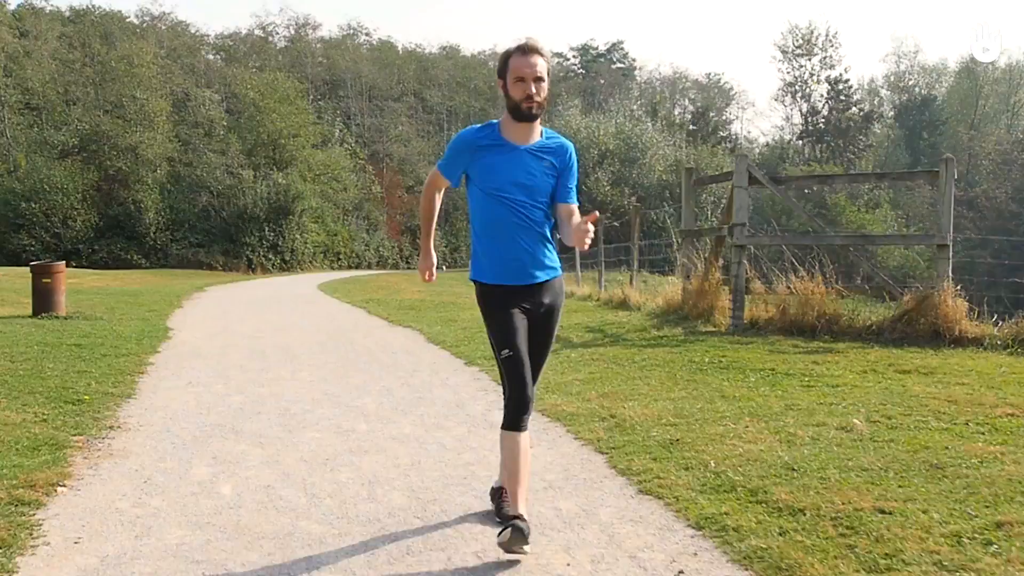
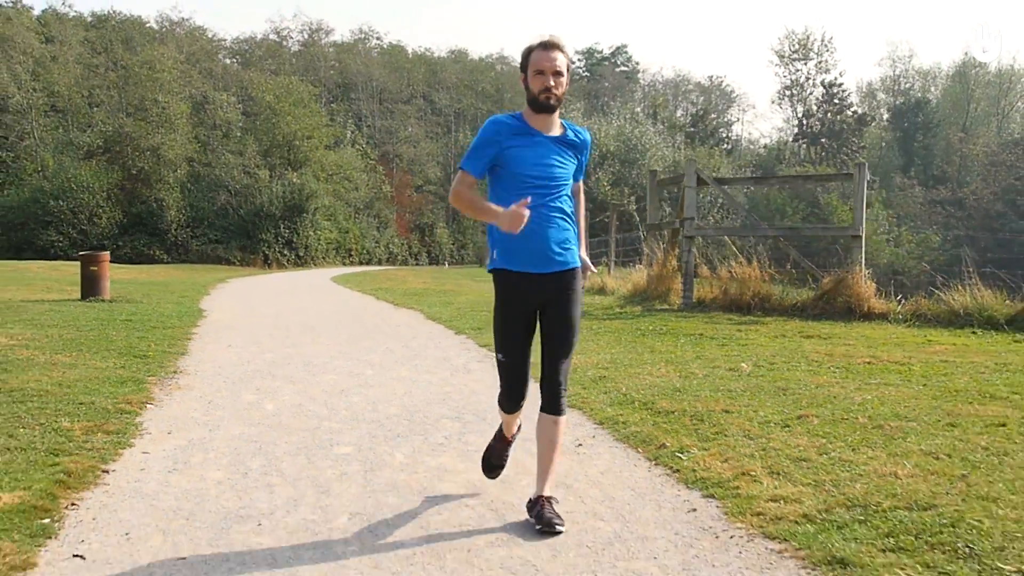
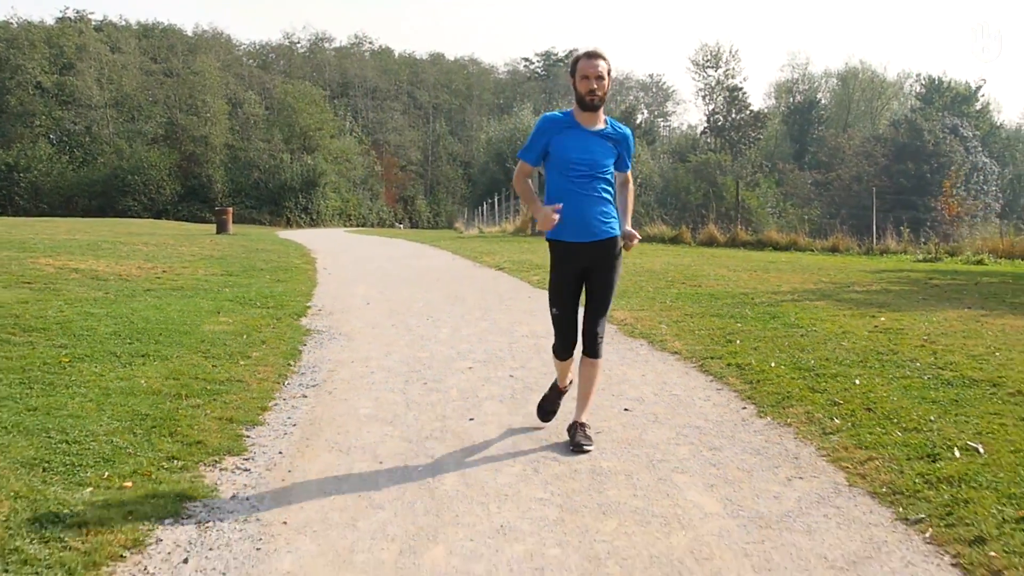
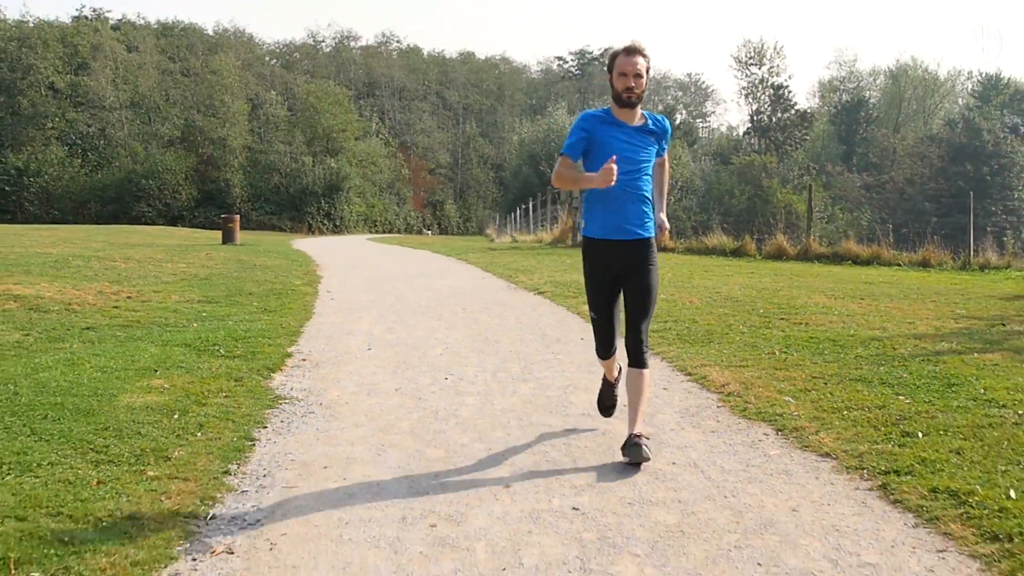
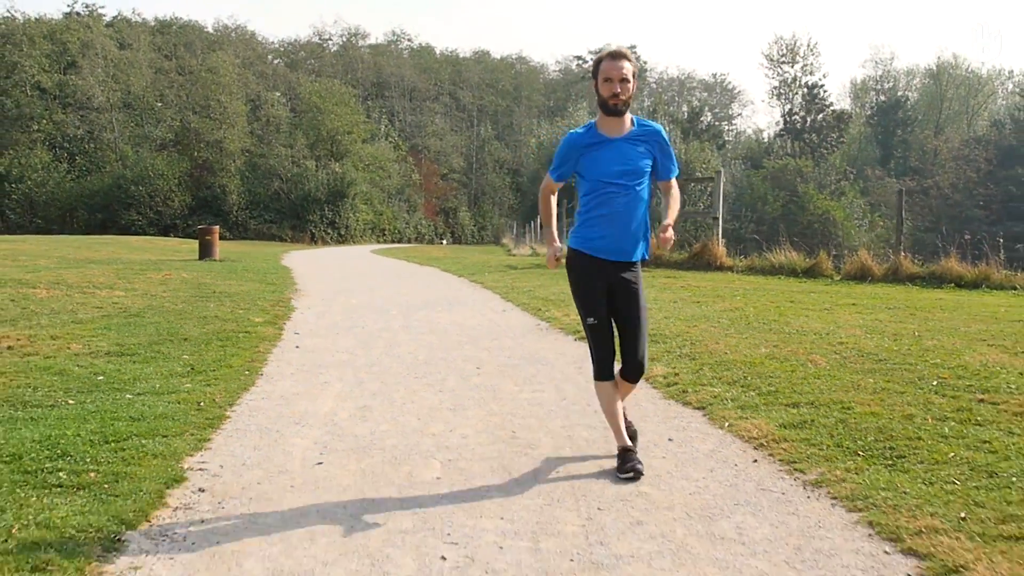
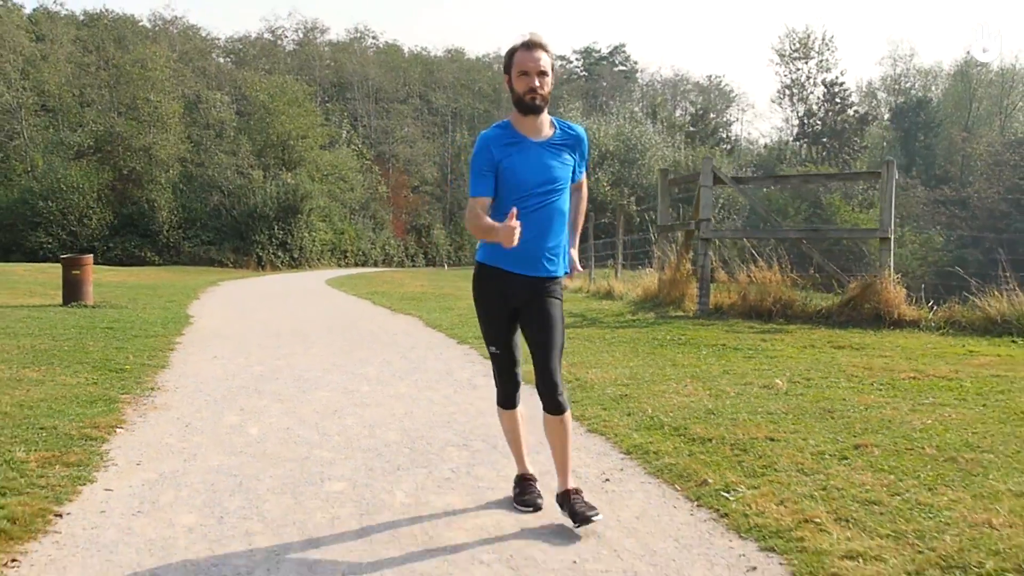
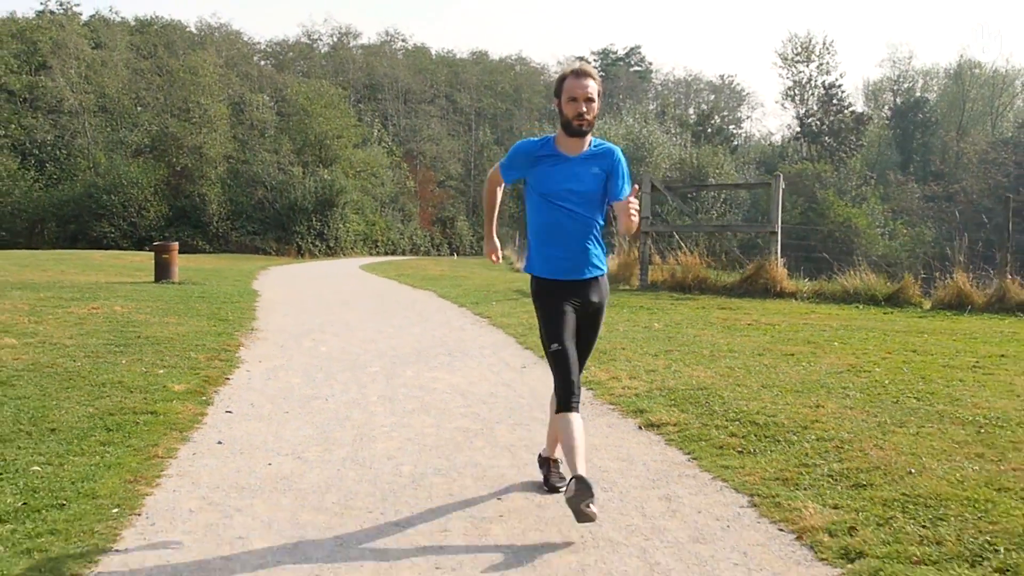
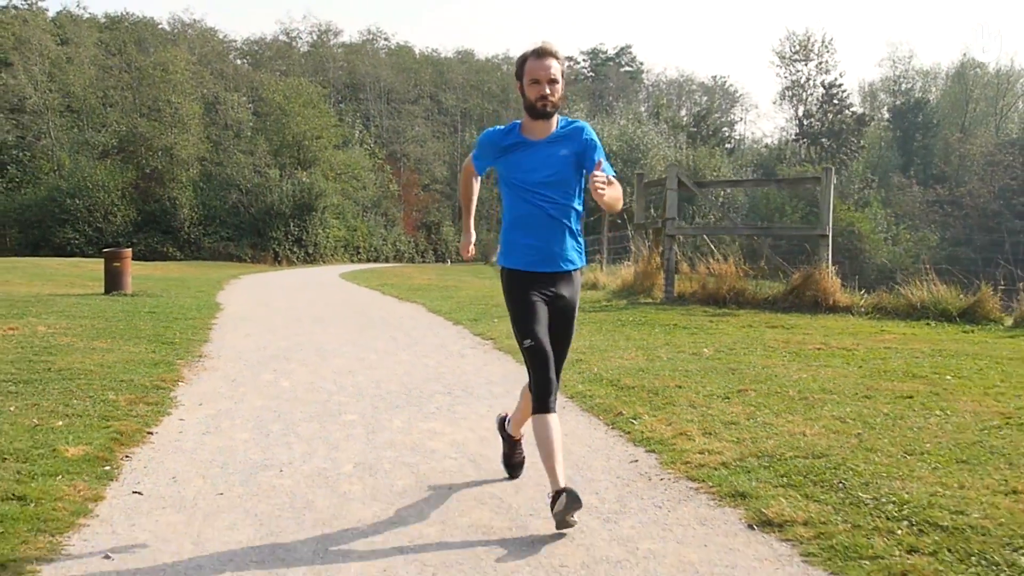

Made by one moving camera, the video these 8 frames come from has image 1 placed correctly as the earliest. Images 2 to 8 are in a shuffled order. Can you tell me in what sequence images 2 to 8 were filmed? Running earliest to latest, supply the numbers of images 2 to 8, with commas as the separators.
6, 2, 8, 7, 5, 4, 3
